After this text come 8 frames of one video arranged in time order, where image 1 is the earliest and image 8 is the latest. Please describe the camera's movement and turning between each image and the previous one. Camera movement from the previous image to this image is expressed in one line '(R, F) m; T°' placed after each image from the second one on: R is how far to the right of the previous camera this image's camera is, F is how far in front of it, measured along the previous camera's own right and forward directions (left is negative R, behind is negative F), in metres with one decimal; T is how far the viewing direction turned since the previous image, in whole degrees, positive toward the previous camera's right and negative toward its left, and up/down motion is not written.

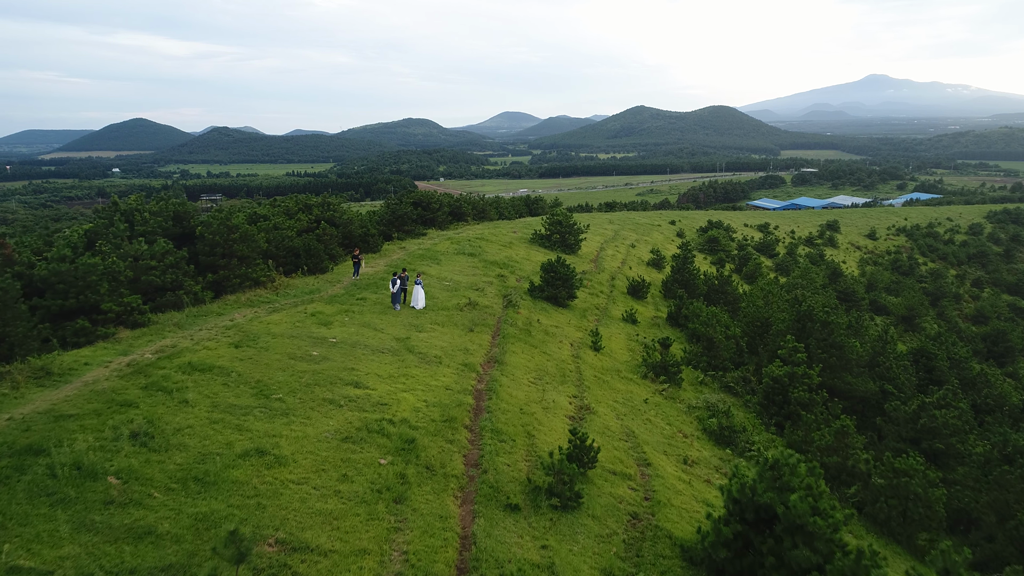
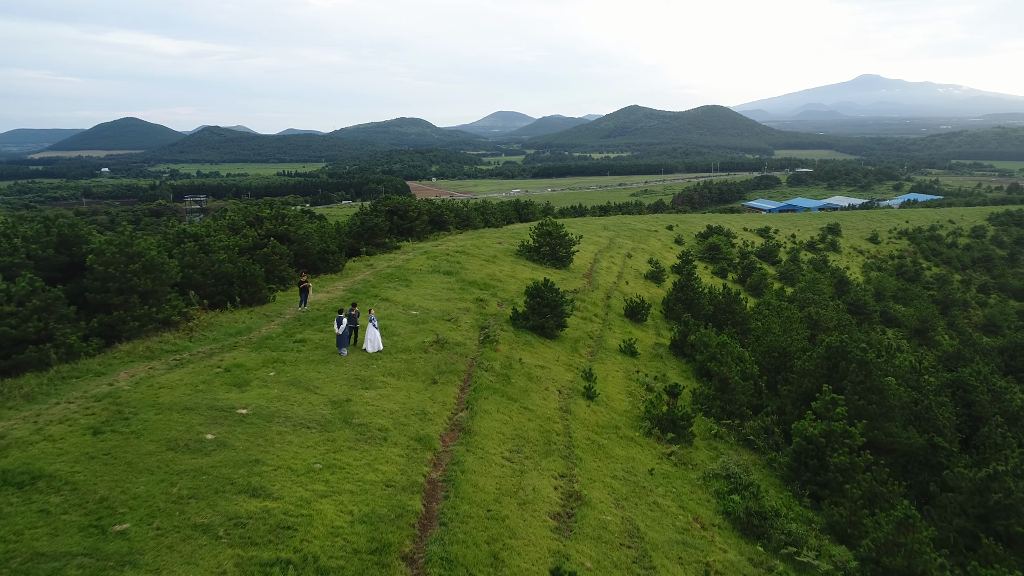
(+0.4, +3.1) m; 0°
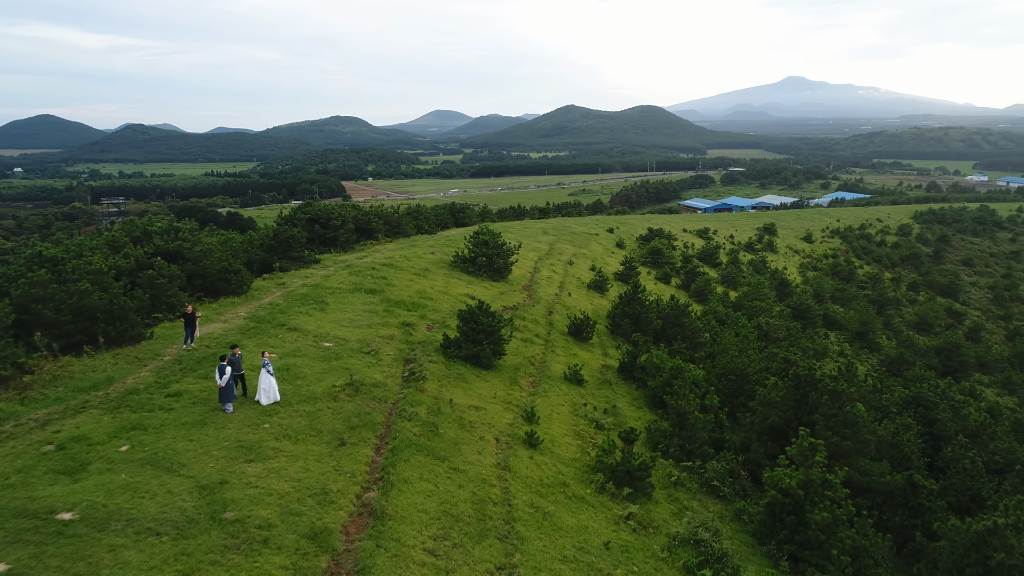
(+0.2, +2.3) m; +5°
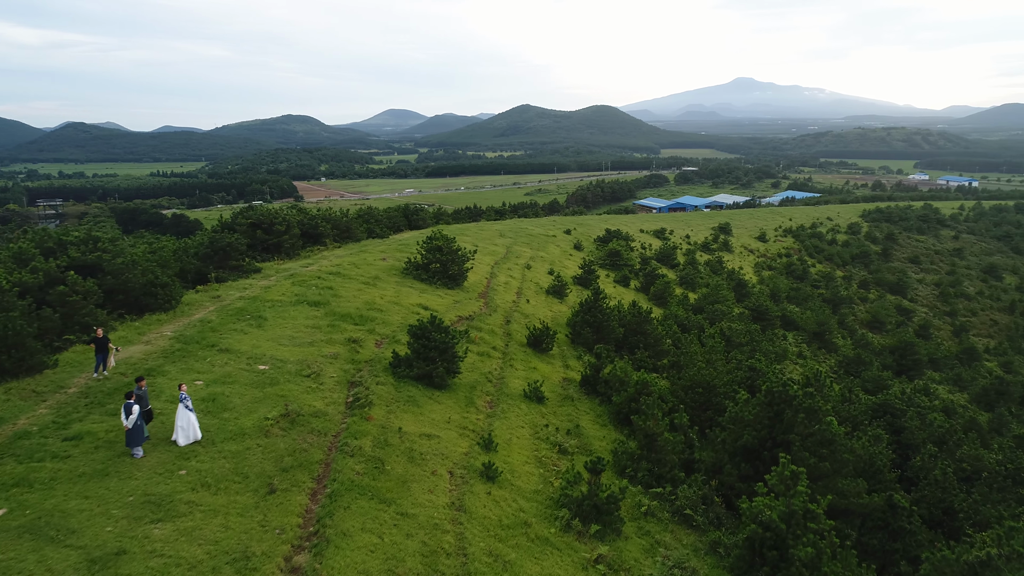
(+0.1, +1.2) m; +3°
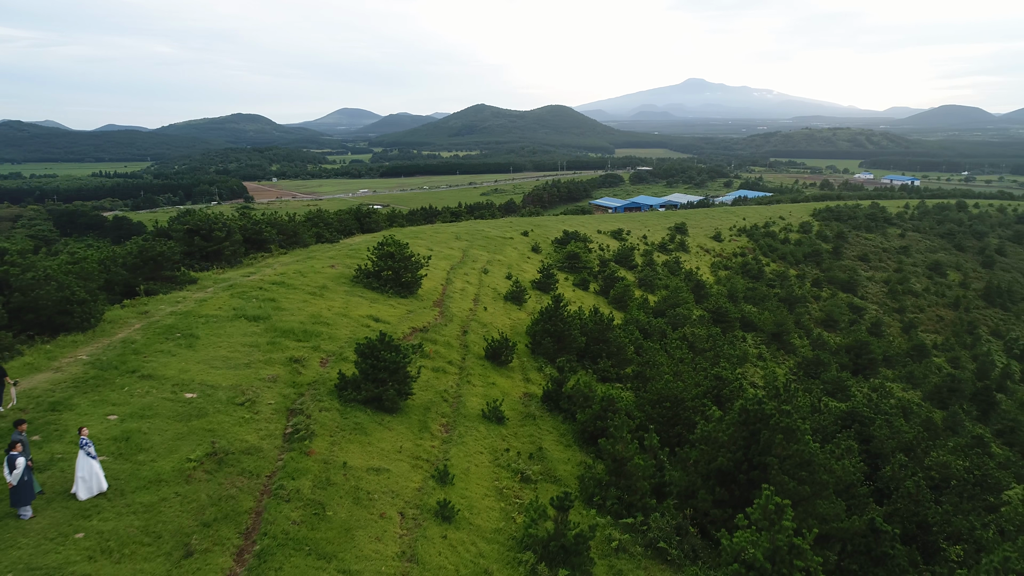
(0.0, +1.2) m; +3°
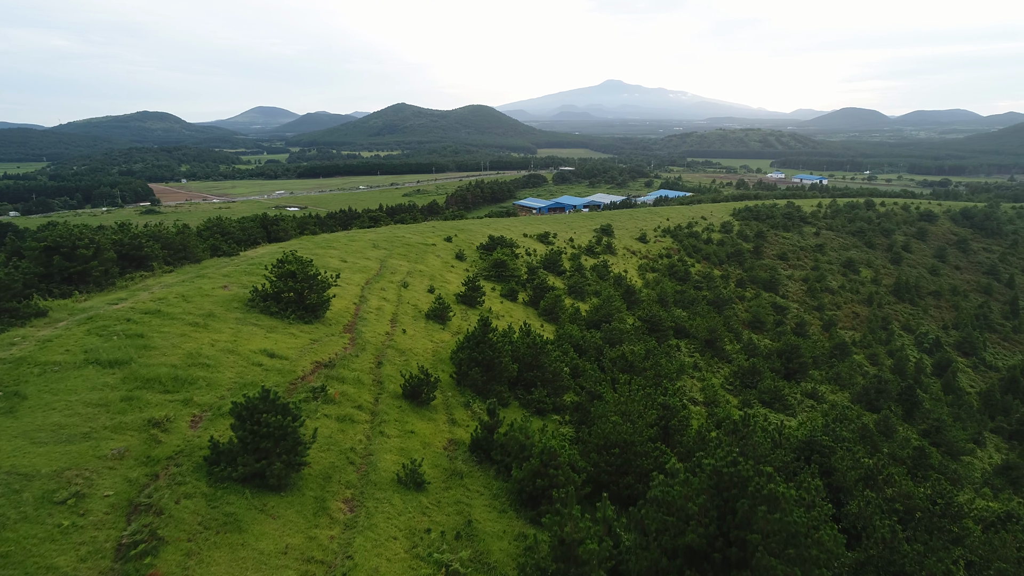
(+0.1, +2.7) m; +6°
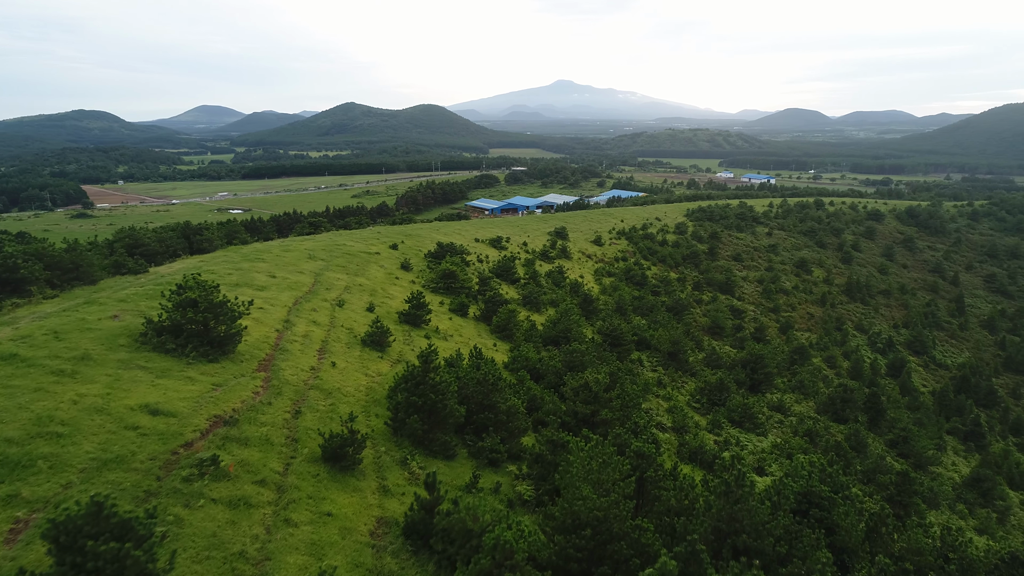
(+0.2, +3.1) m; +4°
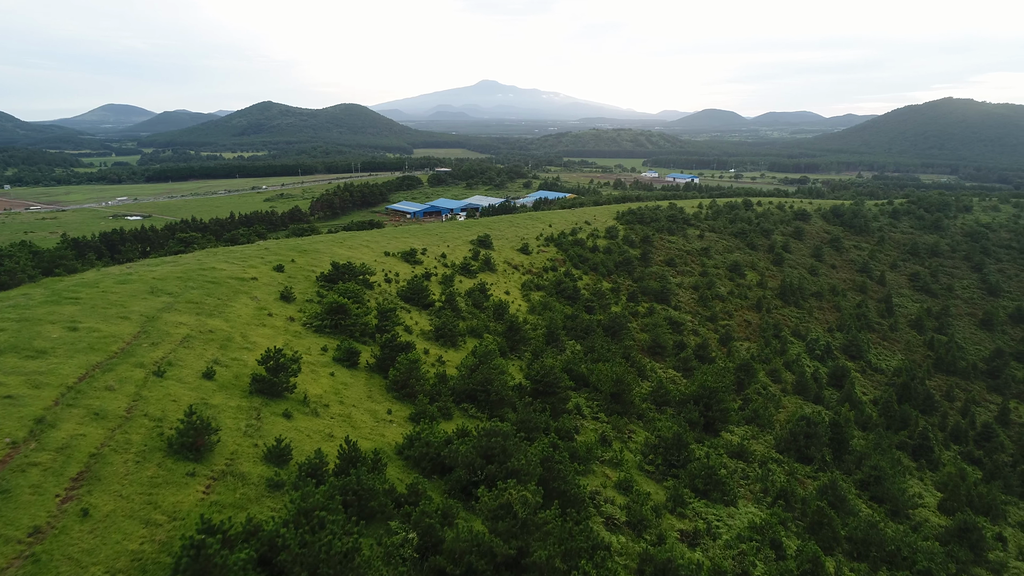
(+1.0, +7.5) m; +6°
